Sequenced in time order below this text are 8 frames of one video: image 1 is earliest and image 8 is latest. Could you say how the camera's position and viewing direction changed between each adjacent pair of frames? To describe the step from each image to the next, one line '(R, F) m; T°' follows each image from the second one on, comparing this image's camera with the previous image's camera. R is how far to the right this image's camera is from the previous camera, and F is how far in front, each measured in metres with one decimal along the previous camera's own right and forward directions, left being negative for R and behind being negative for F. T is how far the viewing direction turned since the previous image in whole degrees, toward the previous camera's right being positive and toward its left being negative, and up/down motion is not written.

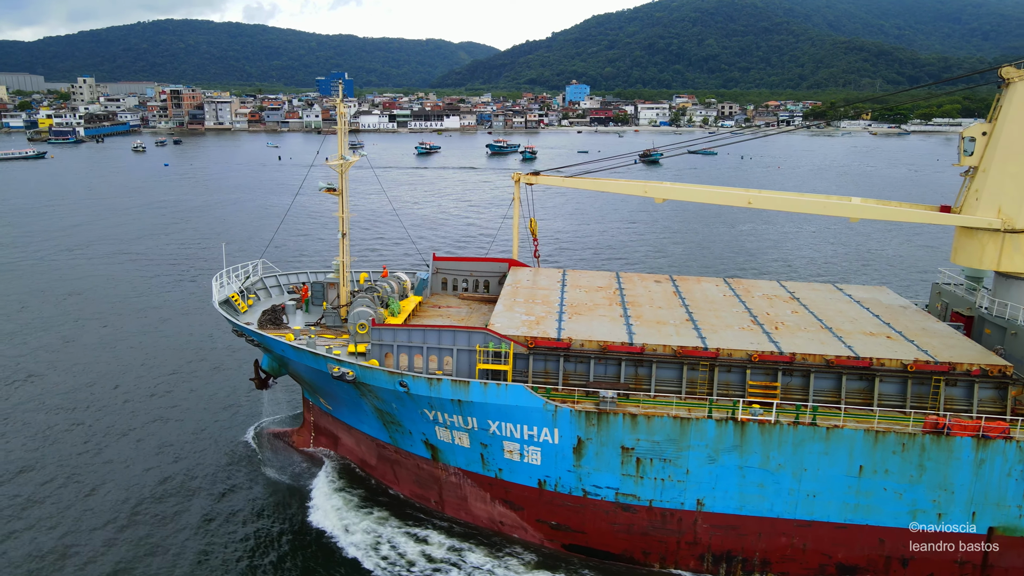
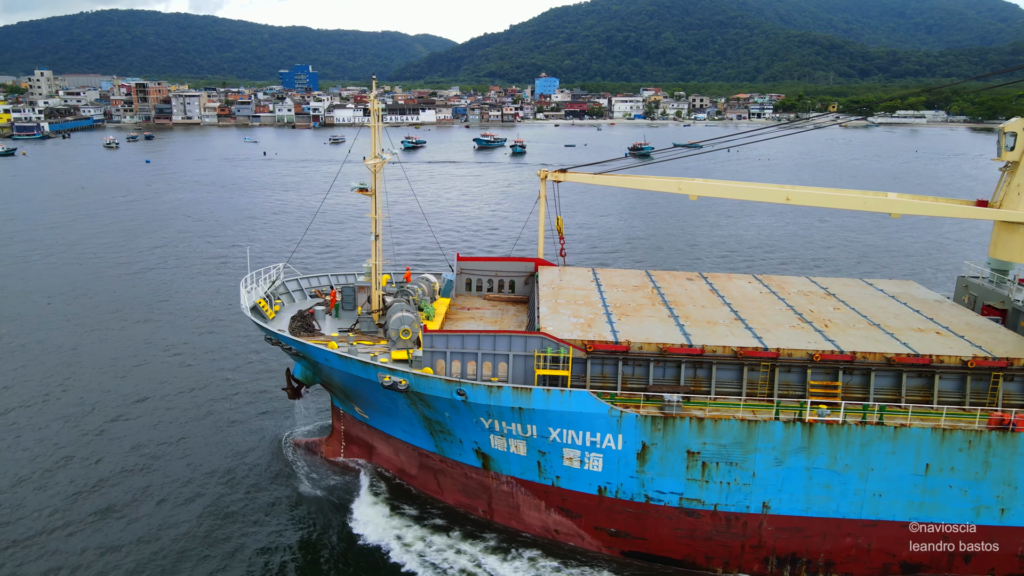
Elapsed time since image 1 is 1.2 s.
(-1.9, +0.5) m; +3°
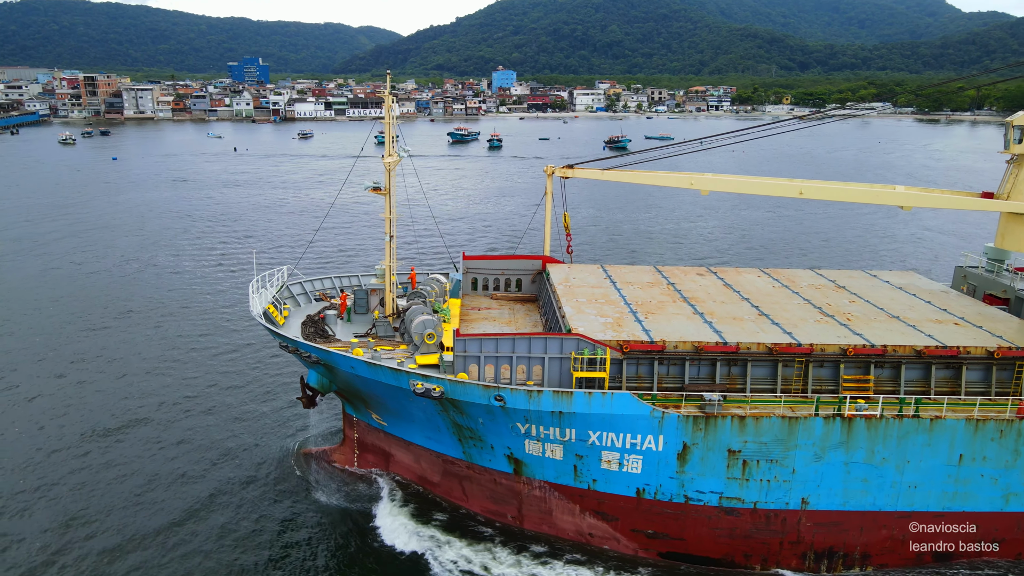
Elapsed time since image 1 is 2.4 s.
(-1.6, +0.4) m; +4°
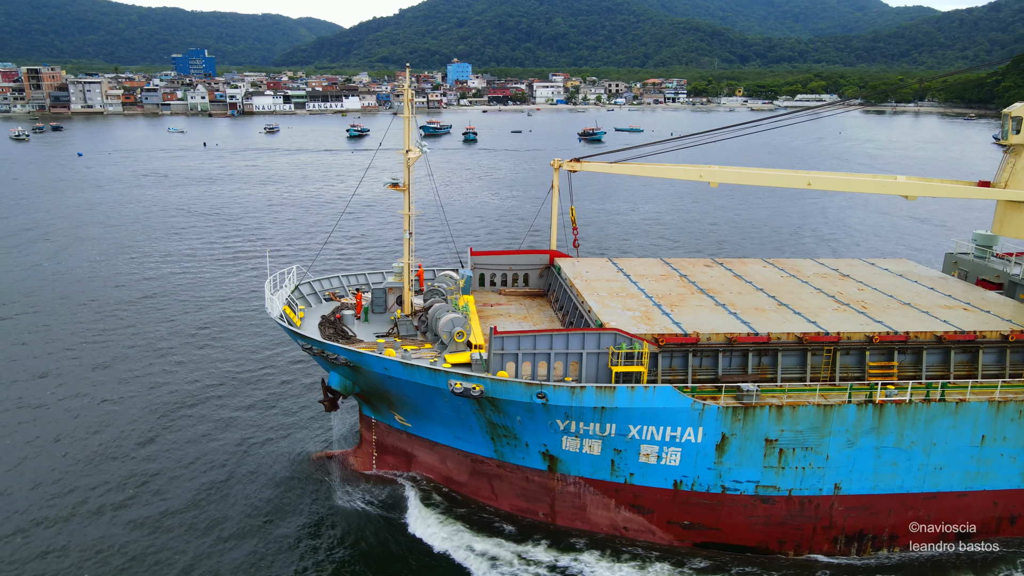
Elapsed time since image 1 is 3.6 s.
(-1.6, +0.2) m; +4°
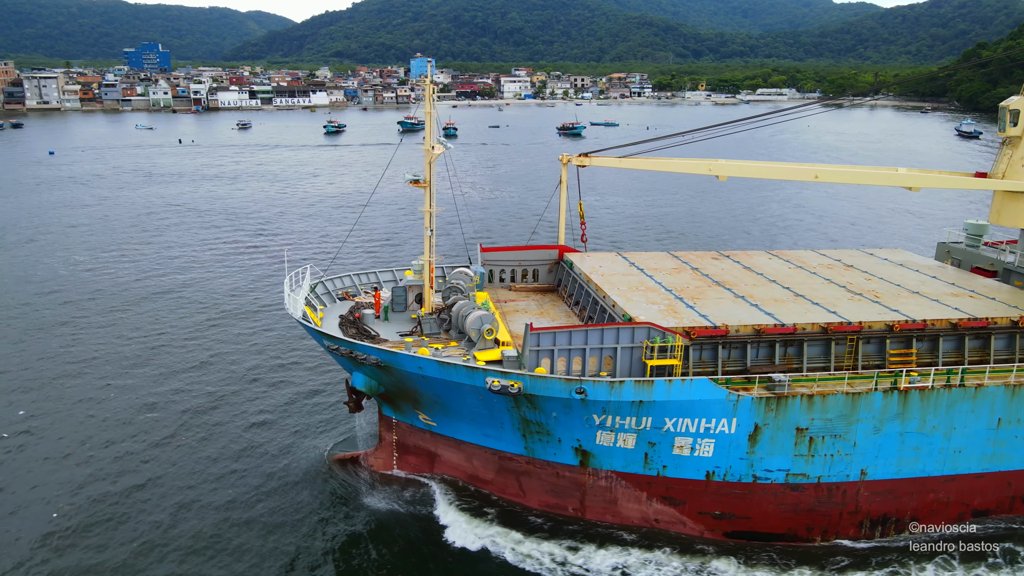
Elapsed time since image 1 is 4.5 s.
(-1.4, +0.1) m; +3°
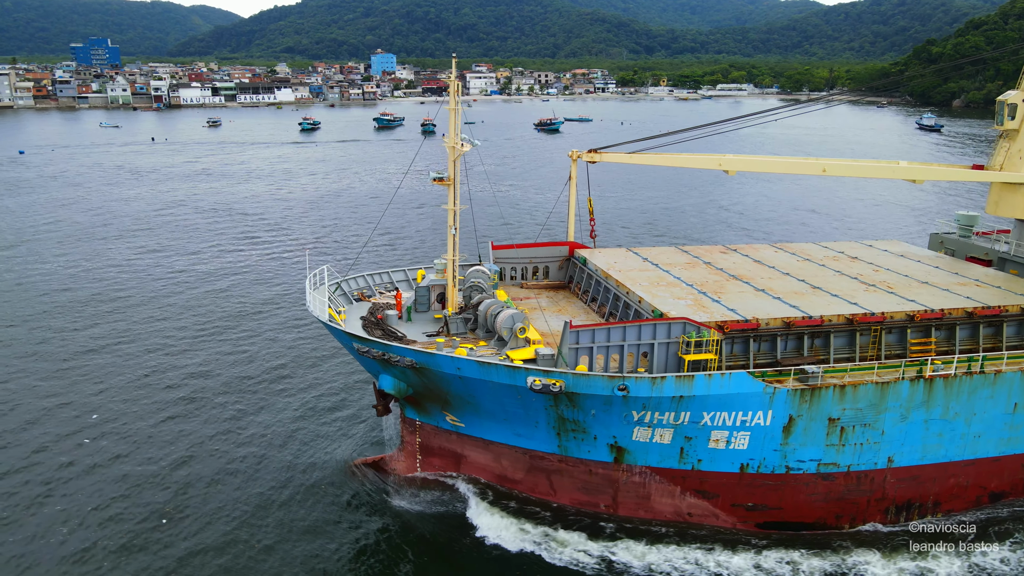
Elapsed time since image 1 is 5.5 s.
(-1.5, +0.2) m; +3°
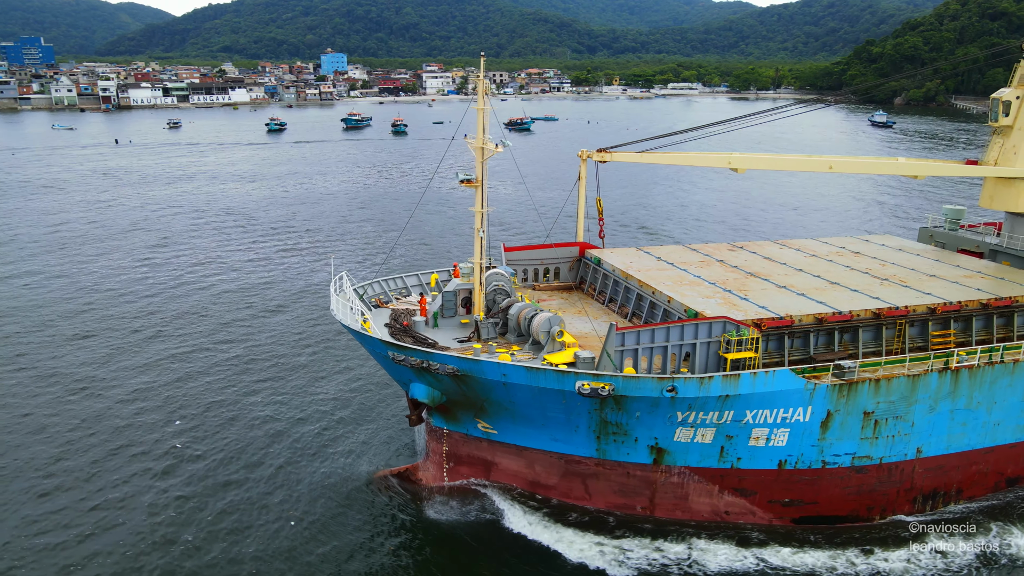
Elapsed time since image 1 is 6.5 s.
(-1.7, +0.4) m; +4°
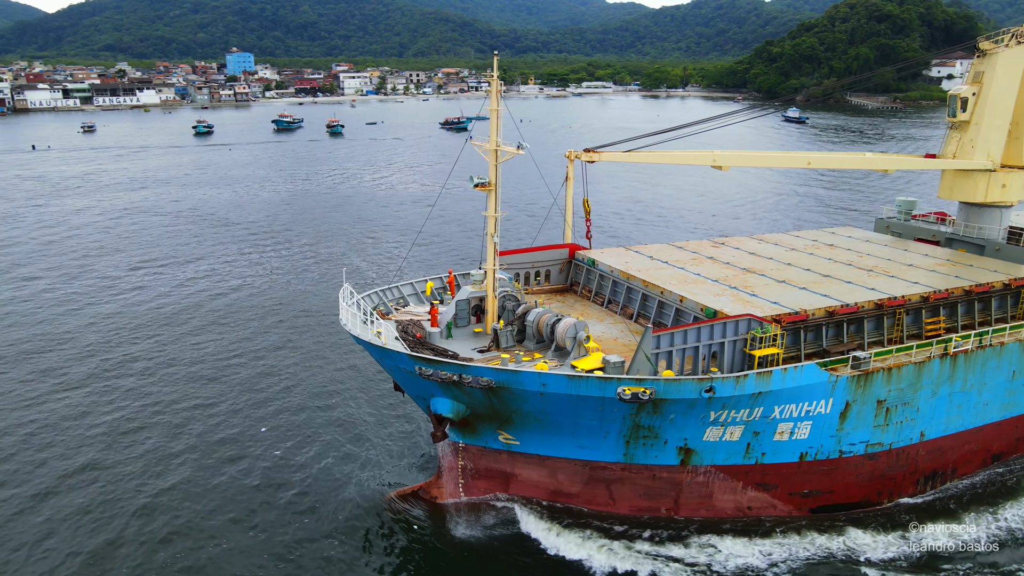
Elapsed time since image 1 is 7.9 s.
(-2.1, +0.6) m; +7°
